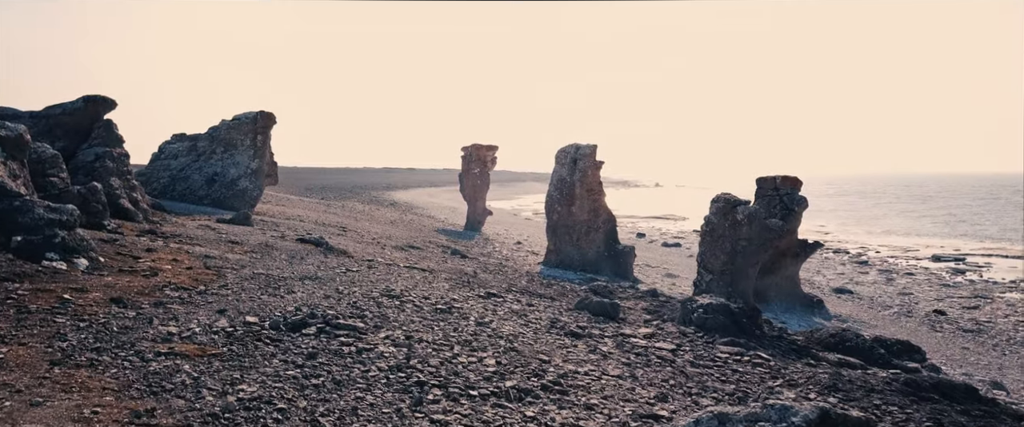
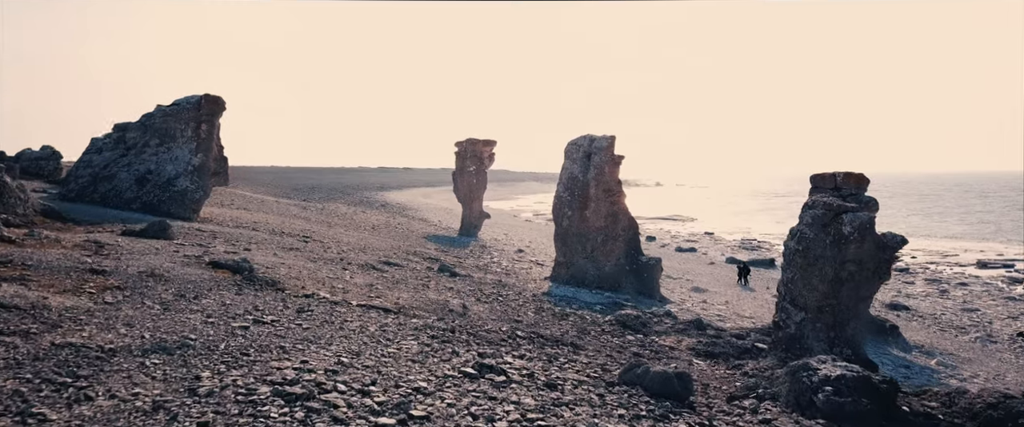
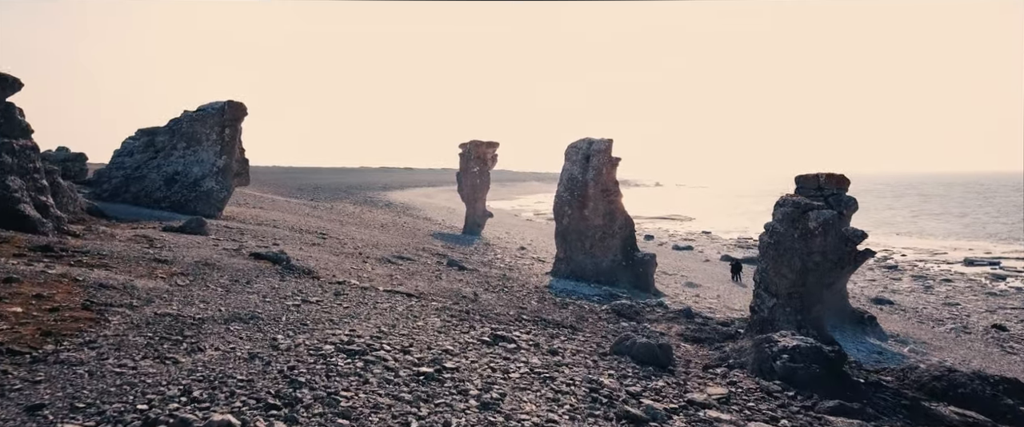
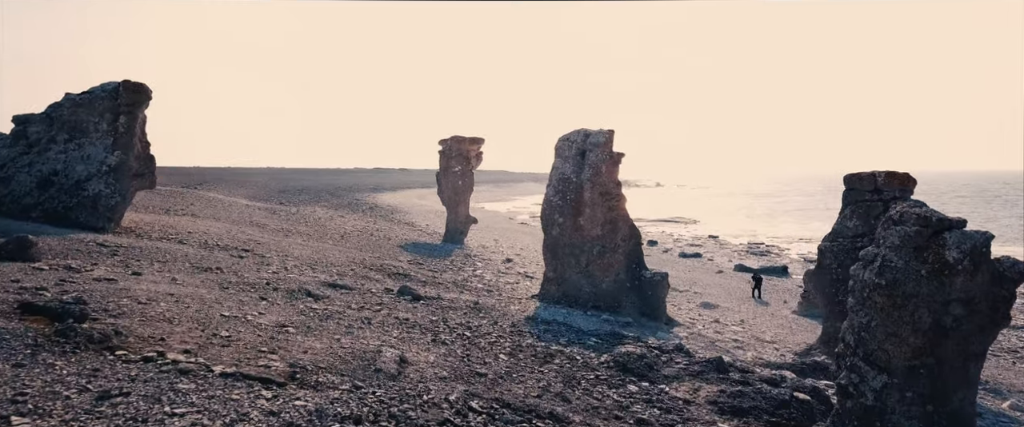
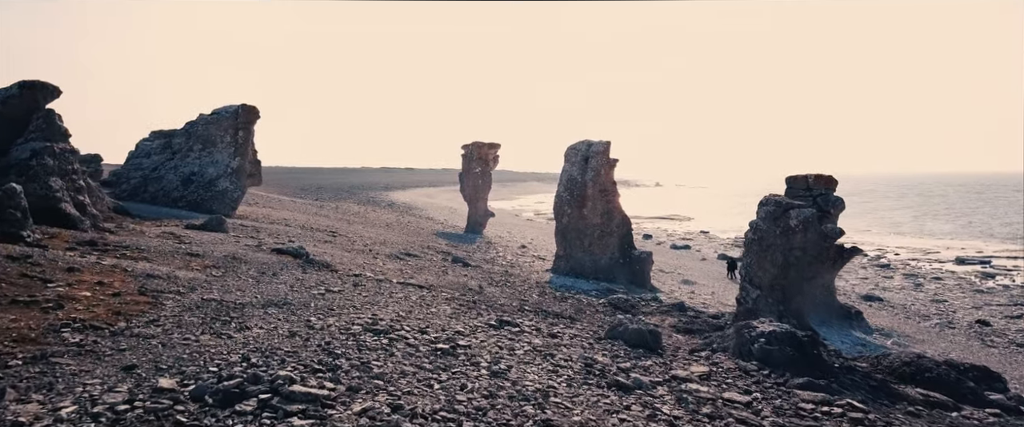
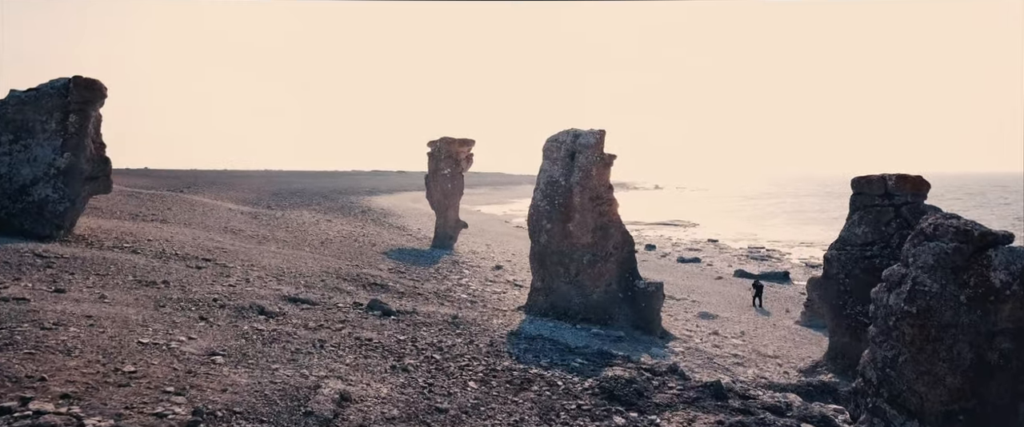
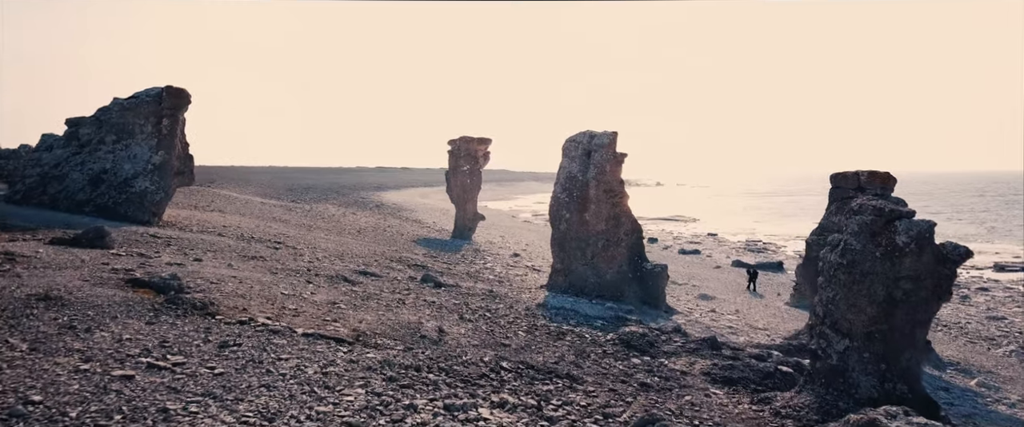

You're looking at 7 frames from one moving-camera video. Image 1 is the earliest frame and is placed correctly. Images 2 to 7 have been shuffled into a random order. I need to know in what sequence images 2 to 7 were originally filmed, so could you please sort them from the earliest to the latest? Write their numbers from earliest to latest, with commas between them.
5, 3, 2, 7, 4, 6
